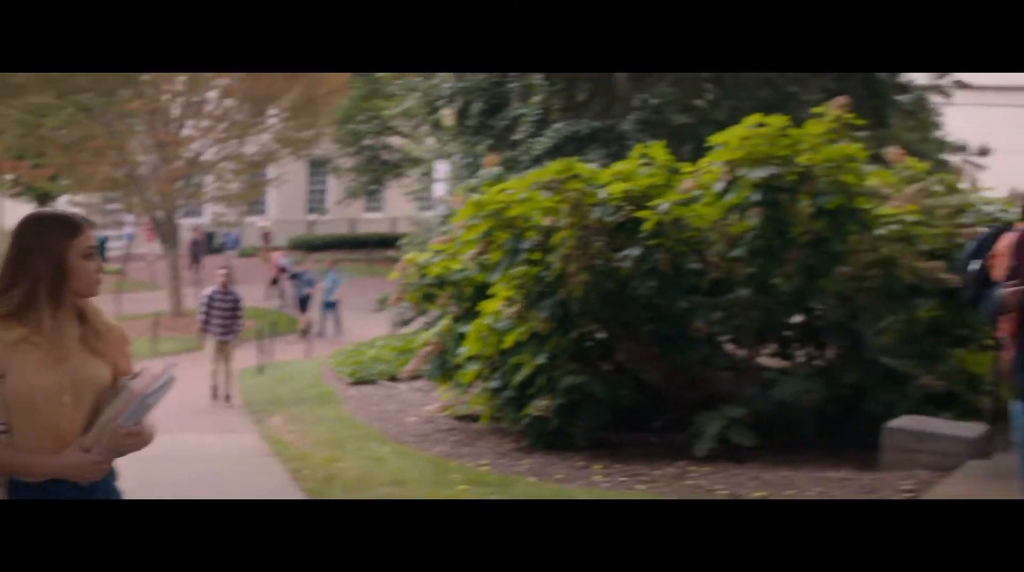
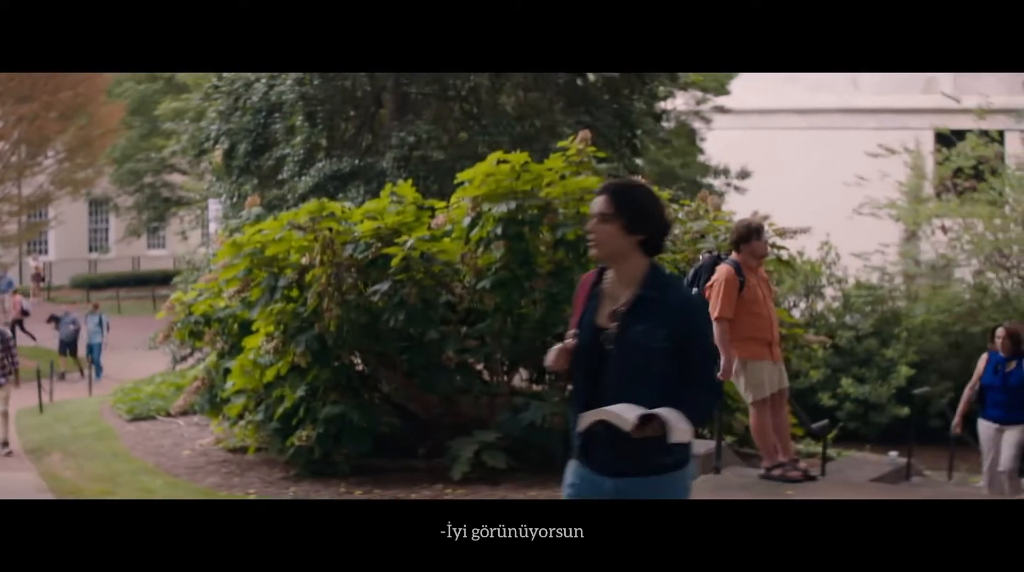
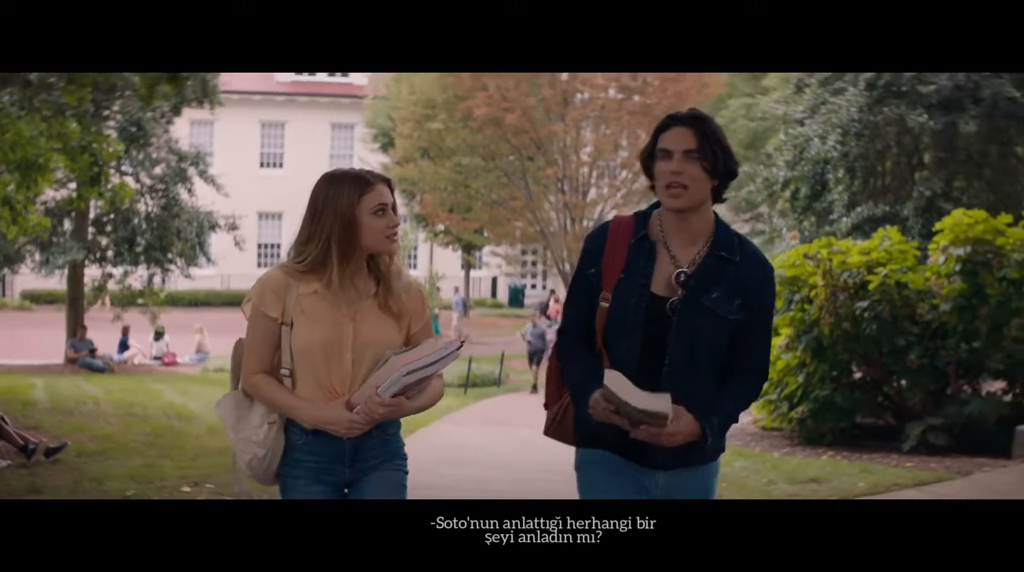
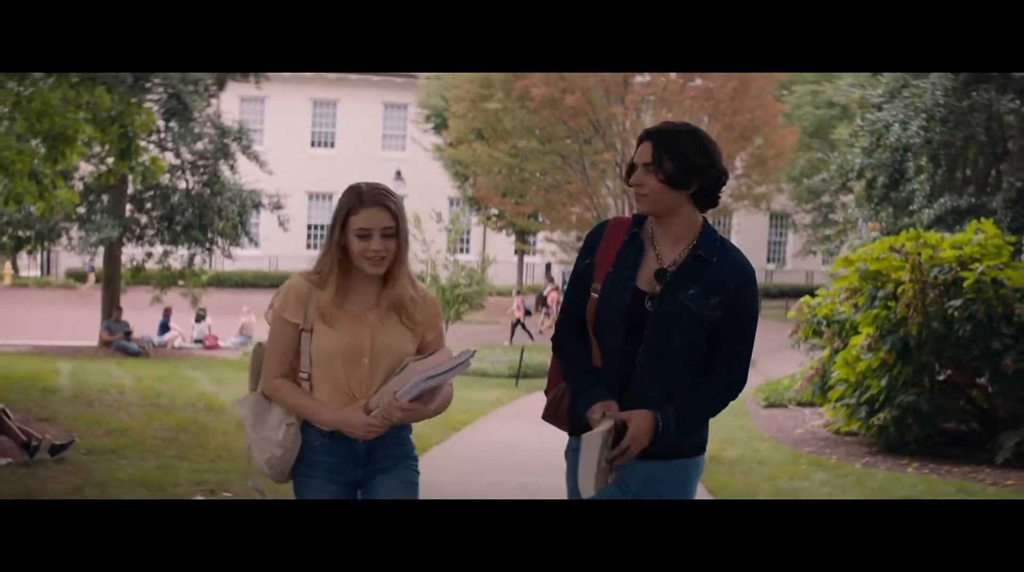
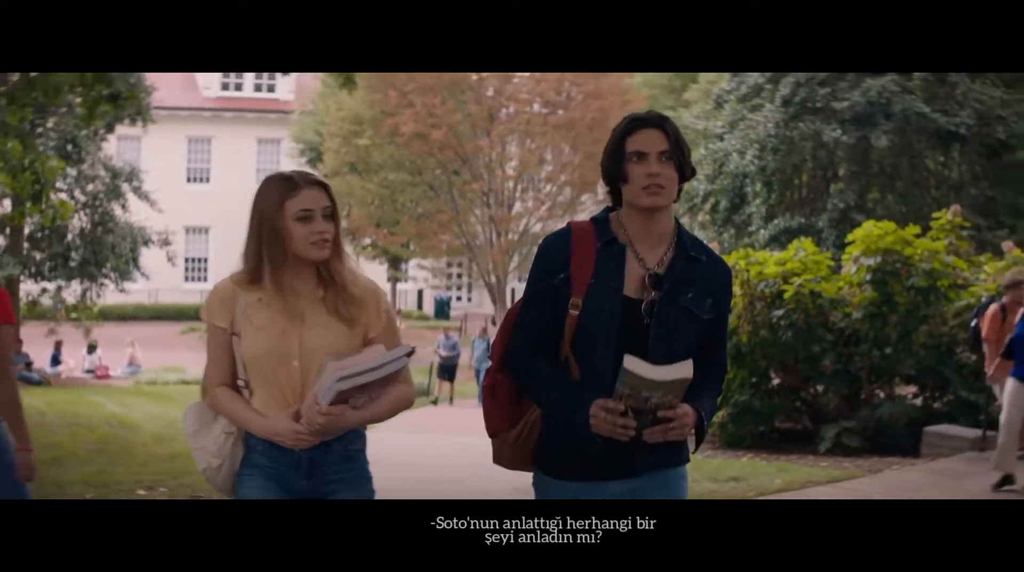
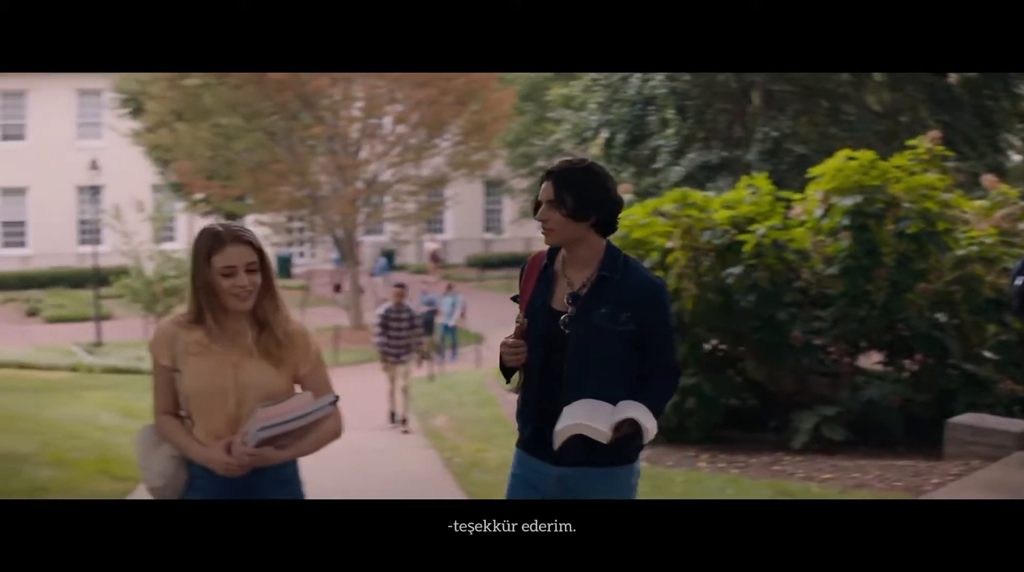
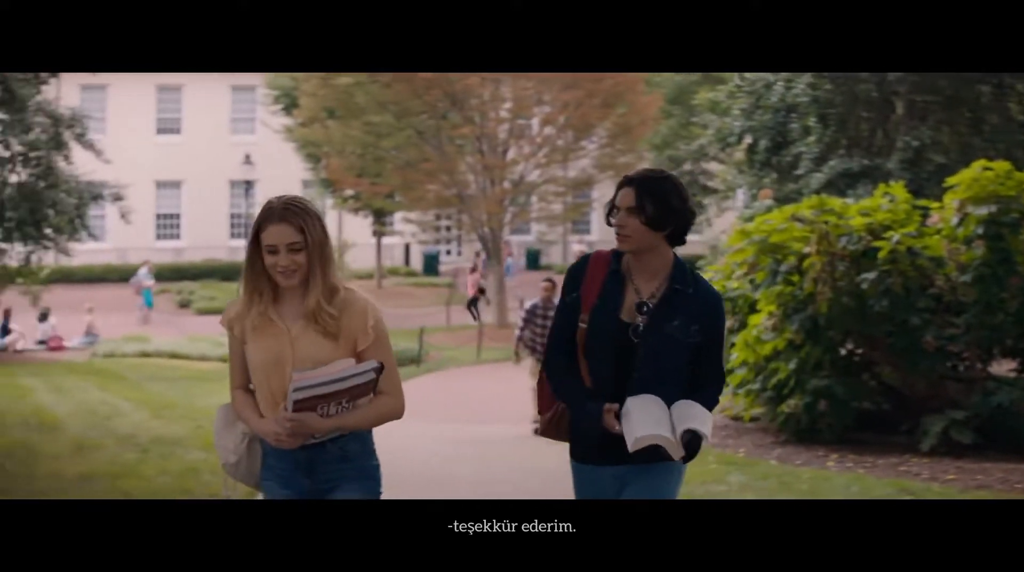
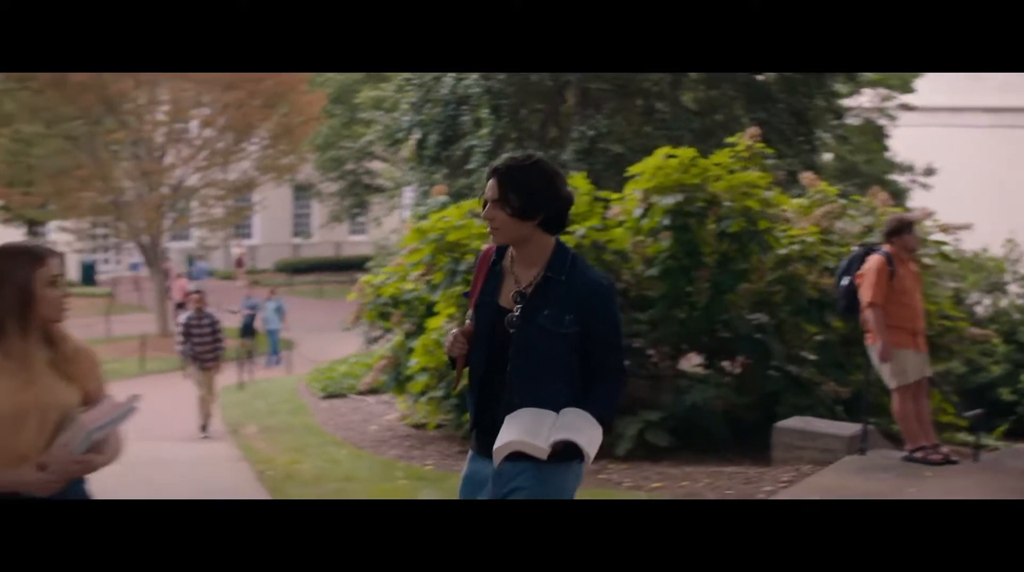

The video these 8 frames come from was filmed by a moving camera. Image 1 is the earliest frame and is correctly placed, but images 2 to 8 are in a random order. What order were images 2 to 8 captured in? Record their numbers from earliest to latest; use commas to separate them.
2, 8, 6, 7, 4, 3, 5
